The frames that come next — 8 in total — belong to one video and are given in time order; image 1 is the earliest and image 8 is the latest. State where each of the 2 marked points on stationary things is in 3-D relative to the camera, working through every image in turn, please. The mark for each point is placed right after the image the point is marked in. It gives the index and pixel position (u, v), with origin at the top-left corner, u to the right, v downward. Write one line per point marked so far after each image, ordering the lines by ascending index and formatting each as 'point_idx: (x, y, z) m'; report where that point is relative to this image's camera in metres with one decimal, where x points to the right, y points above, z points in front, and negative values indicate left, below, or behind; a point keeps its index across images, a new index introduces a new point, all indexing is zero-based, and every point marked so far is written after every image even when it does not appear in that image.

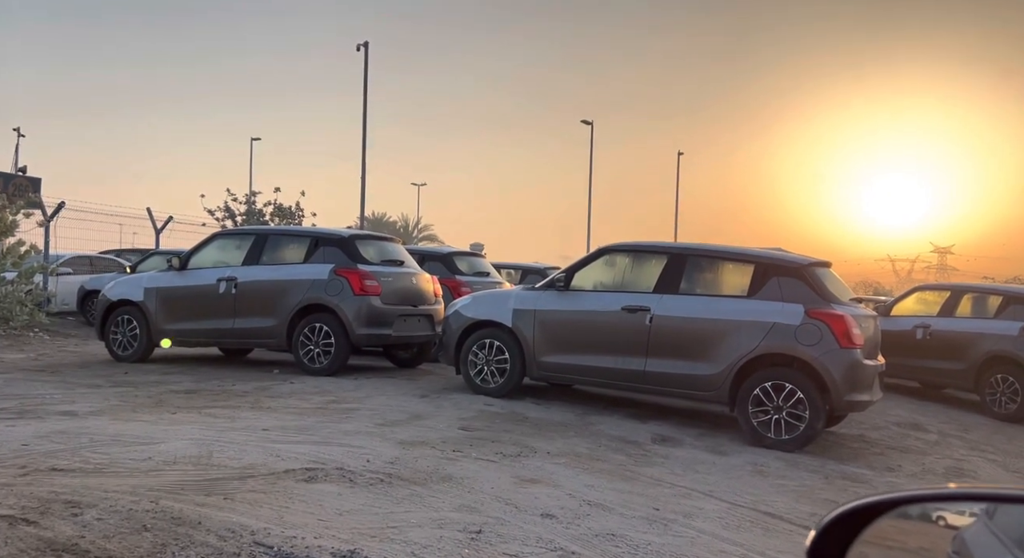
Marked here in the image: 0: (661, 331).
0: (+1.4, -0.5, +7.3) m
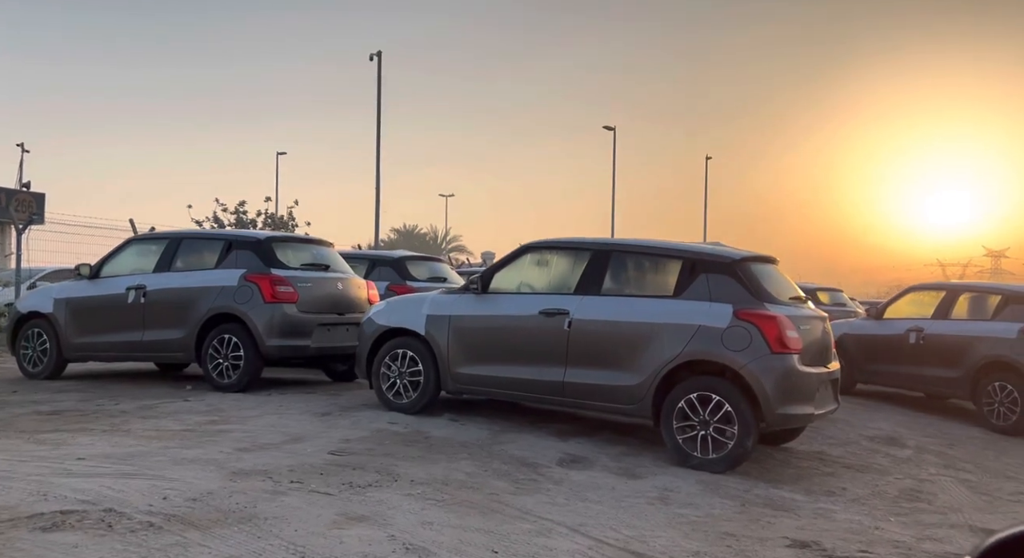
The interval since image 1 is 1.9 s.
0: (+0.6, -0.5, +6.5) m
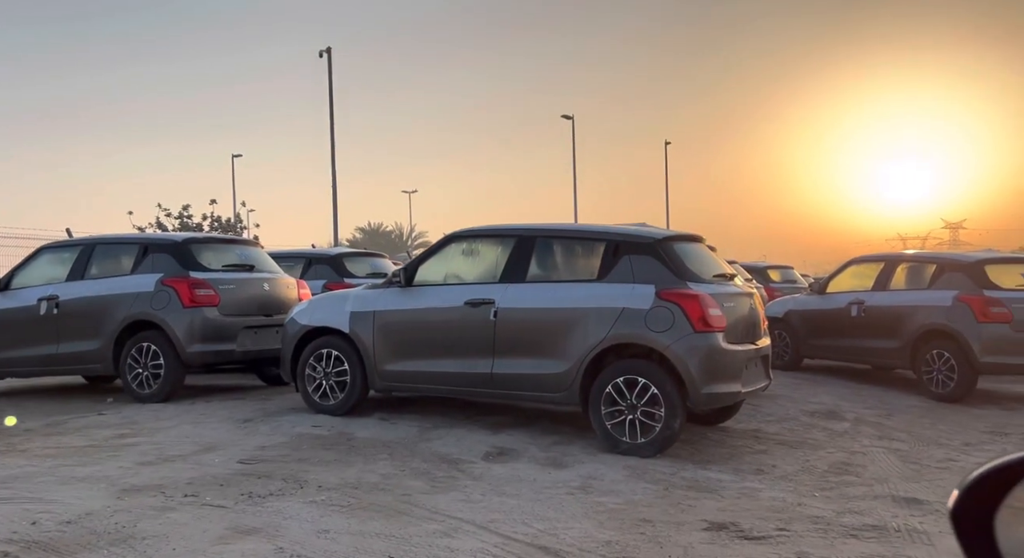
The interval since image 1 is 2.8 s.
0: (0.0, -0.4, +6.3) m
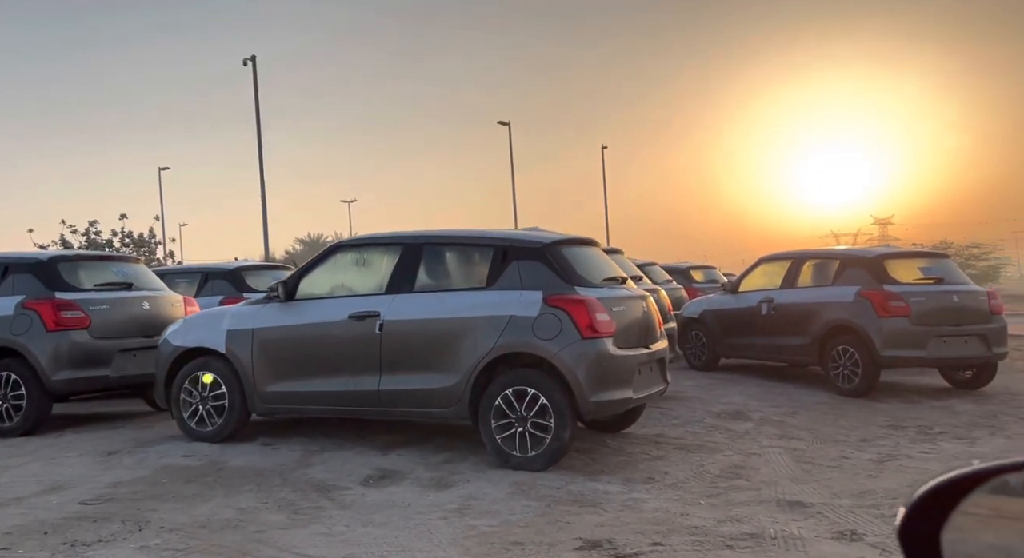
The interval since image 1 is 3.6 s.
0: (-0.9, -0.5, +6.0) m
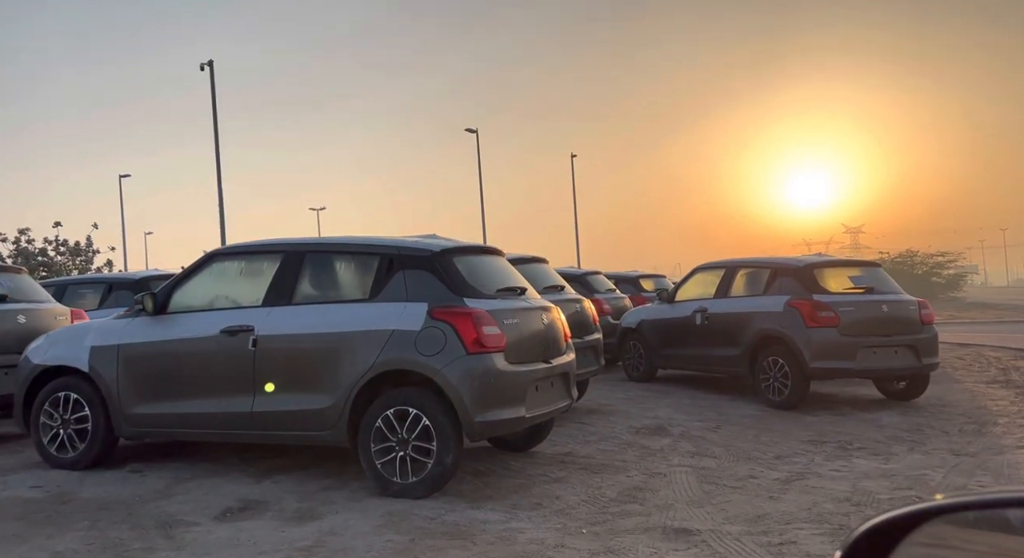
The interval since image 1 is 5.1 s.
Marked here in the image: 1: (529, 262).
0: (-1.7, -0.5, +5.5) m
1: (+0.2, +0.2, +8.9) m
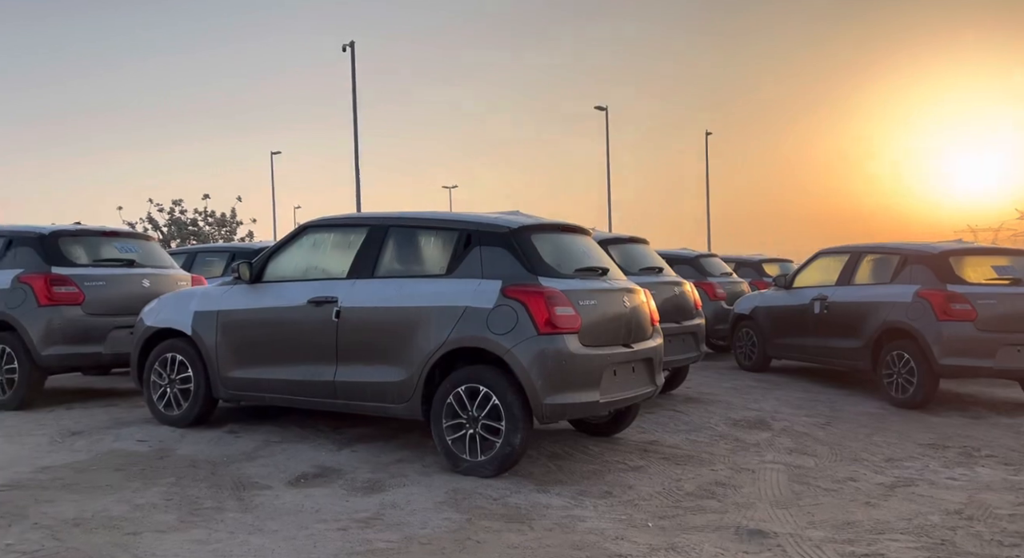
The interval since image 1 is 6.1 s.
0: (-1.1, -0.3, +5.6) m
1: (+1.3, +0.4, +8.7) m
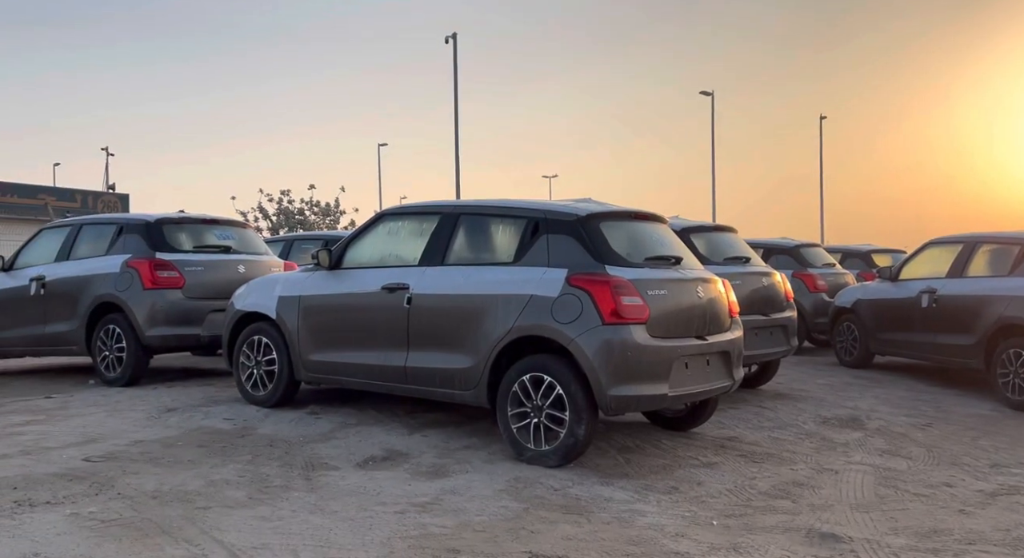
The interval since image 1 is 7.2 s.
0: (-0.7, -0.3, +5.7) m
1: (+2.1, +0.5, +8.4) m
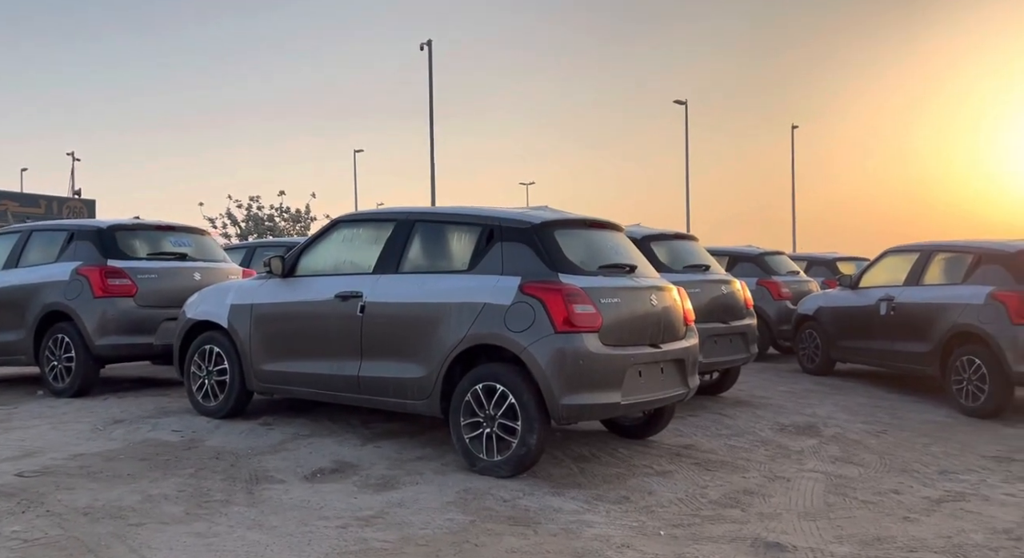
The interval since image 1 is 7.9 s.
0: (-1.0, -0.3, +5.6) m
1: (+1.7, +0.4, +8.4) m
